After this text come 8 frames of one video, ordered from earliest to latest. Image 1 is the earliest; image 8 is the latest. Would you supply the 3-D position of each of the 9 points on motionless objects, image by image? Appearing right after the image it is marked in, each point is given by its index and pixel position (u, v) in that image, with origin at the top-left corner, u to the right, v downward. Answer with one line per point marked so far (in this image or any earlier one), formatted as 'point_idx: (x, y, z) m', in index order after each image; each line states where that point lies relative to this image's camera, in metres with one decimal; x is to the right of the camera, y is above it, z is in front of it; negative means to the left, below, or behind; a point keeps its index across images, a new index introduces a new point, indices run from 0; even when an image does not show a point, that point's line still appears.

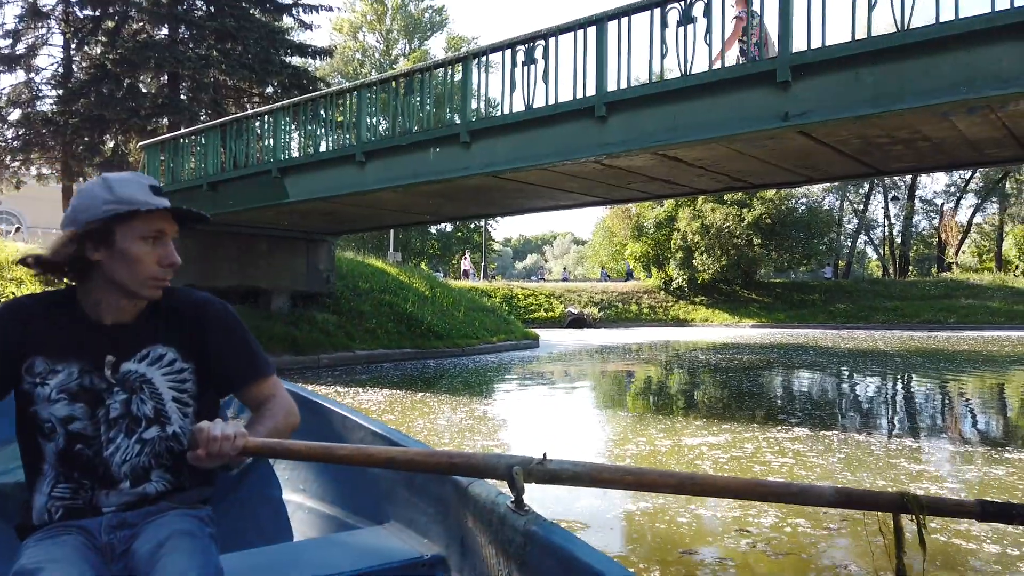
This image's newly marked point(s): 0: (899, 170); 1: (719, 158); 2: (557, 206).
0: (+4.8, +1.5, +9.5) m
1: (+2.4, +1.5, +8.9) m
2: (+0.7, +1.4, +13.1) m
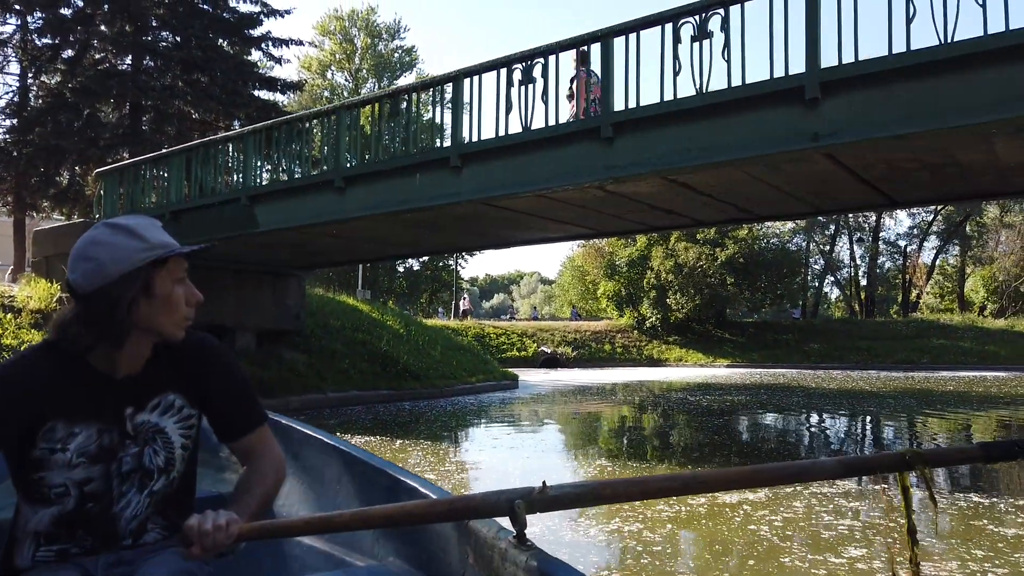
0: (+4.7, +1.0, +9.0) m
1: (+2.4, +1.1, +8.3) m
2: (+0.5, +0.8, +12.4) m
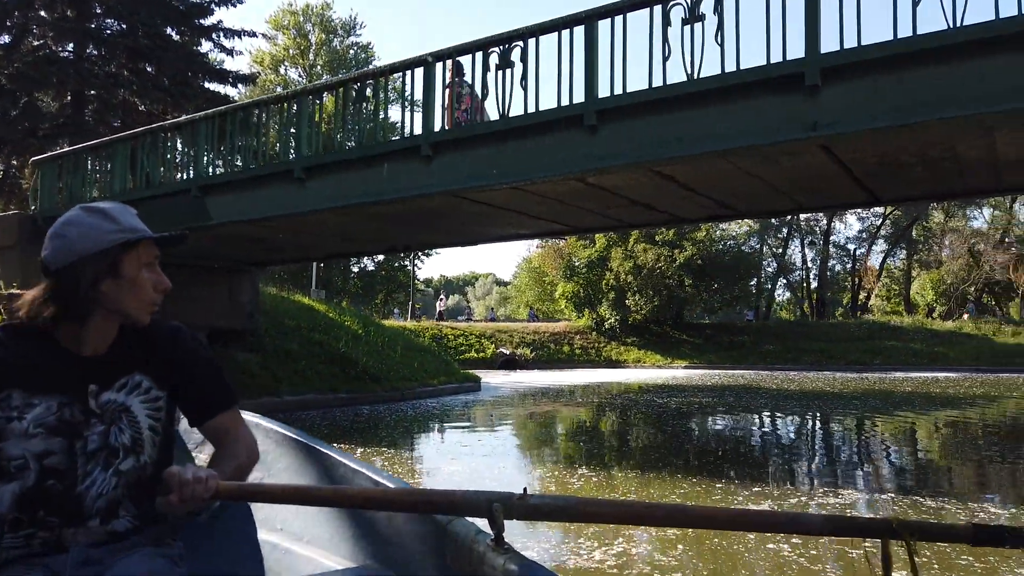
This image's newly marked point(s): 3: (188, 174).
0: (+4.4, +1.0, +8.8) m
1: (+2.1, +1.1, +7.9) m
2: (0.0, +0.8, +11.9) m
3: (-4.7, +1.6, +11.0) m
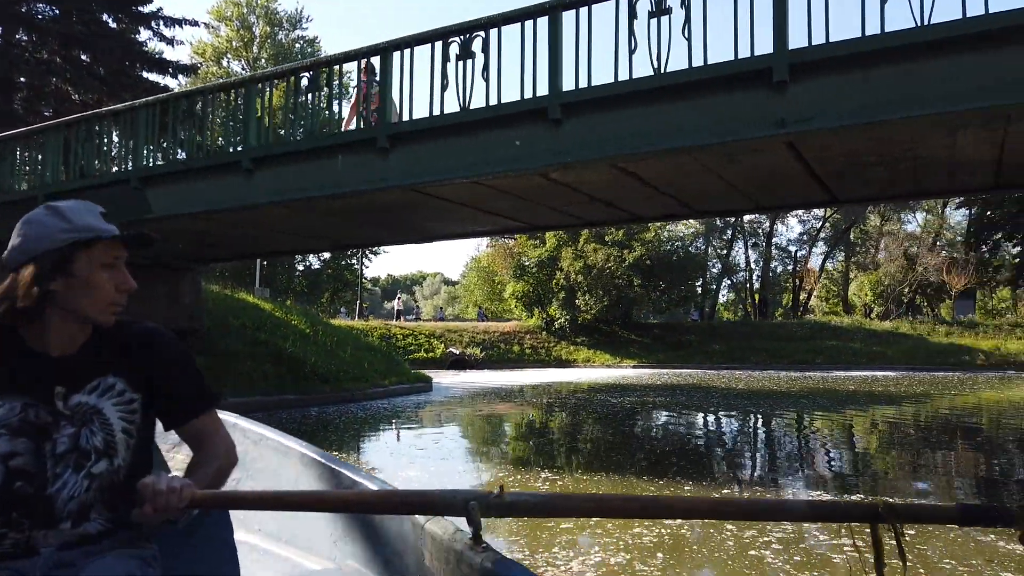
0: (+4.0, +1.0, +8.8) m
1: (+1.7, +1.2, +7.8) m
2: (-0.6, +0.9, +11.7) m
3: (-5.3, +1.7, +10.4) m
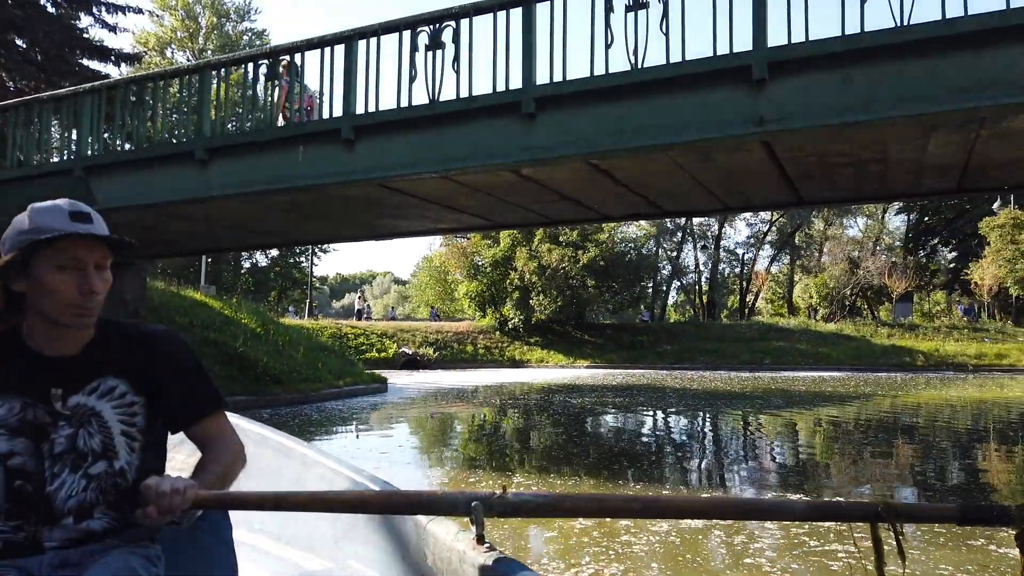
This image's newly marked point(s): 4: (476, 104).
0: (+3.6, +1.0, +8.9) m
1: (+1.4, +1.2, +7.7) m
2: (-1.2, +0.9, +11.4) m
3: (-5.7, +1.7, +9.8) m
4: (-0.3, +1.8, +7.2) m
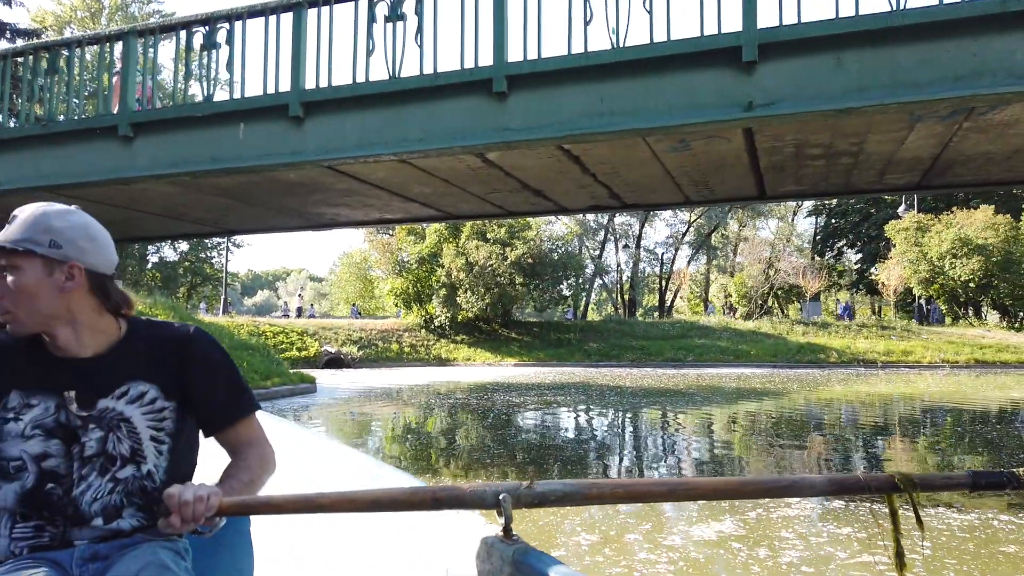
0: (+3.1, +1.1, +8.8) m
1: (+1.1, +1.2, +7.4) m
2: (-1.9, +1.0, +10.7) m
3: (-6.2, +1.9, +8.7) m
4: (-0.6, +1.8, +6.7) m
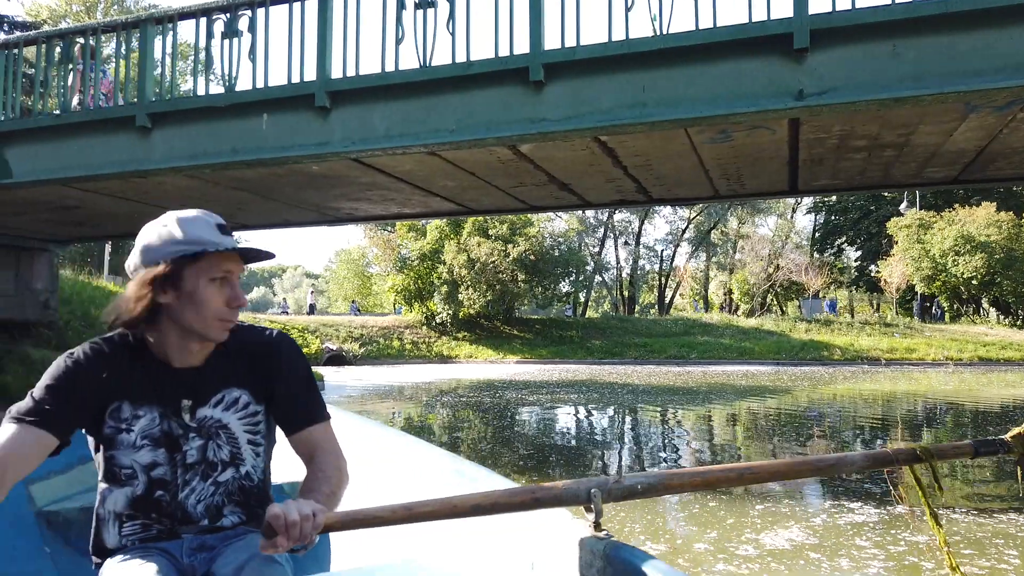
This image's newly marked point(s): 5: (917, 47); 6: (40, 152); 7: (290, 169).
0: (+3.4, +1.1, +8.5) m
1: (+1.4, +1.3, +7.2) m
2: (-1.6, +1.0, +10.5) m
3: (-5.9, +1.9, +8.4) m
4: (-0.3, +1.9, +6.5) m
5: (+2.9, +1.7, +5.4) m
6: (-5.1, +1.5, +8.2) m
7: (-2.2, +1.2, +7.6) m
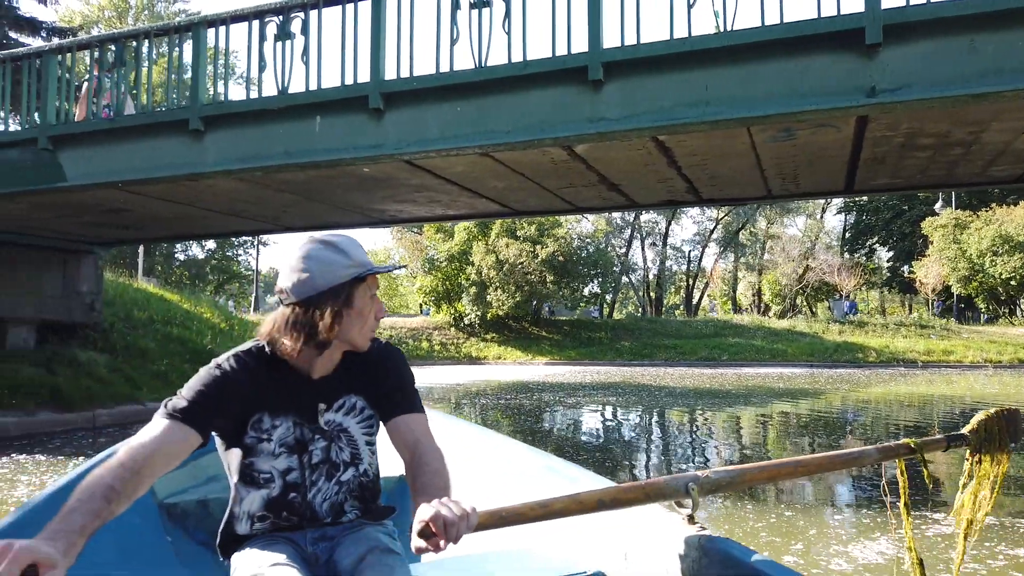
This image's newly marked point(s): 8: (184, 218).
0: (+4.0, +1.1, +8.3) m
1: (+1.9, +1.2, +7.0) m
2: (-1.0, +1.0, +10.5) m
3: (-5.4, +1.9, +8.5) m
4: (+0.2, +1.8, +6.4) m
5: (+3.4, +1.7, +5.3) m
6: (-4.5, +1.4, +8.2) m
7: (-1.7, +1.2, +7.6) m
8: (-4.6, +1.0, +10.6) m
